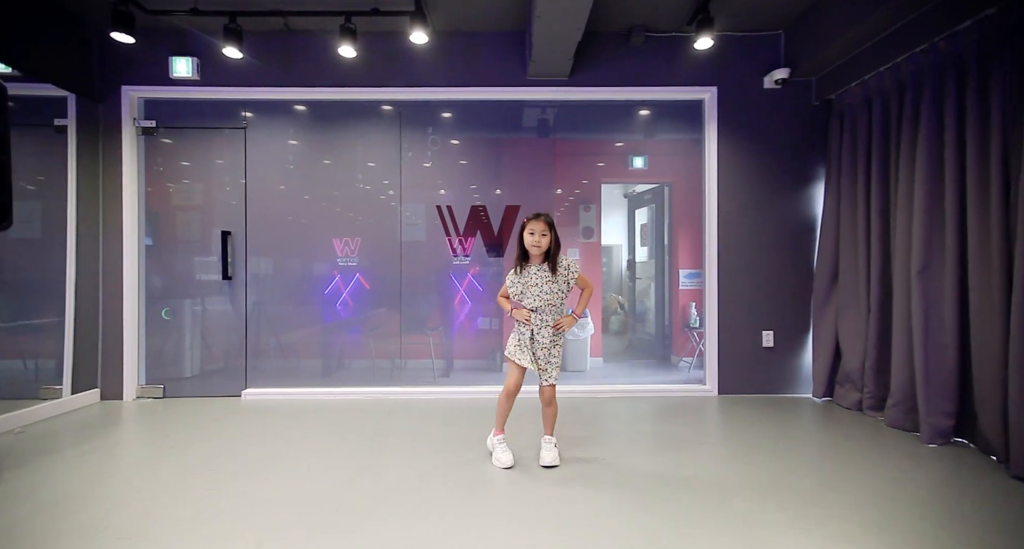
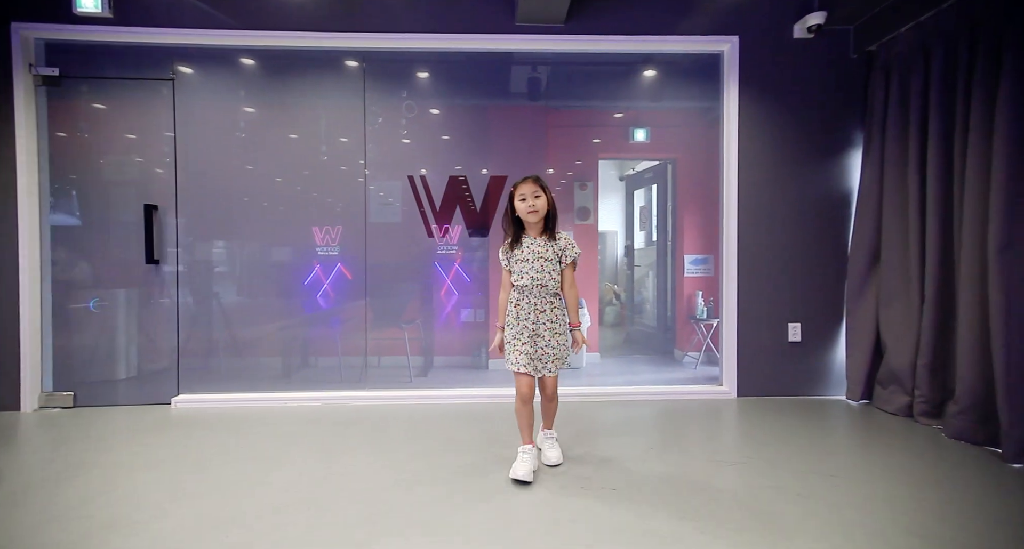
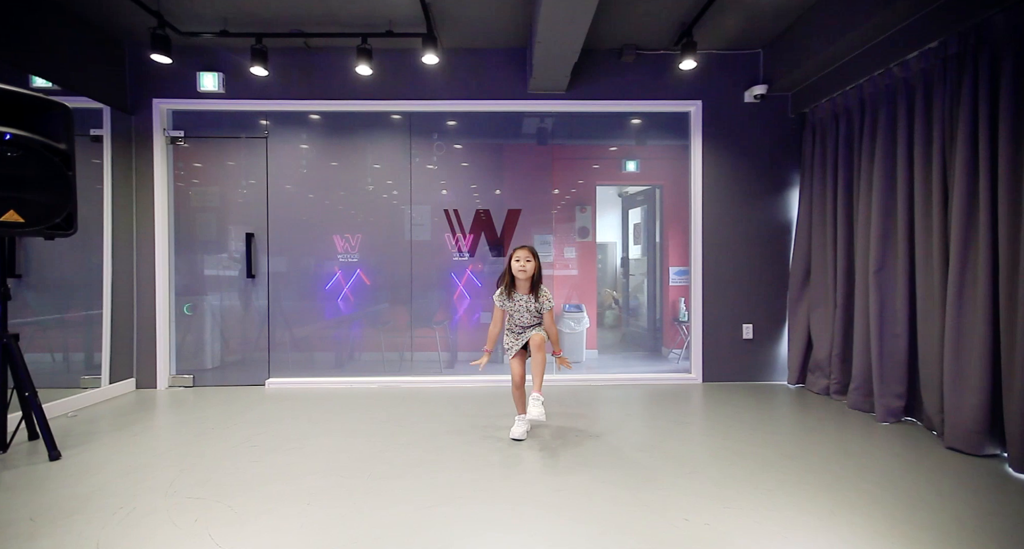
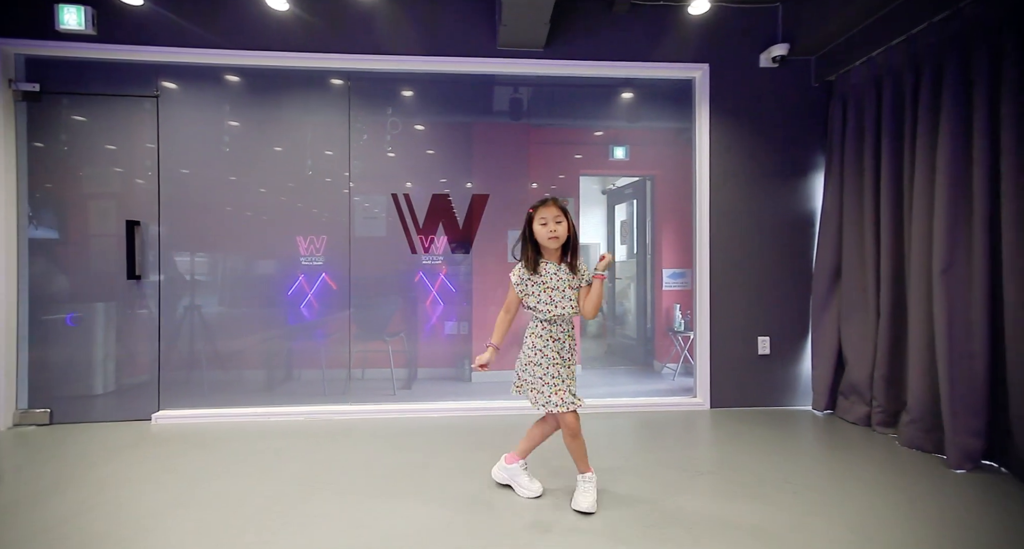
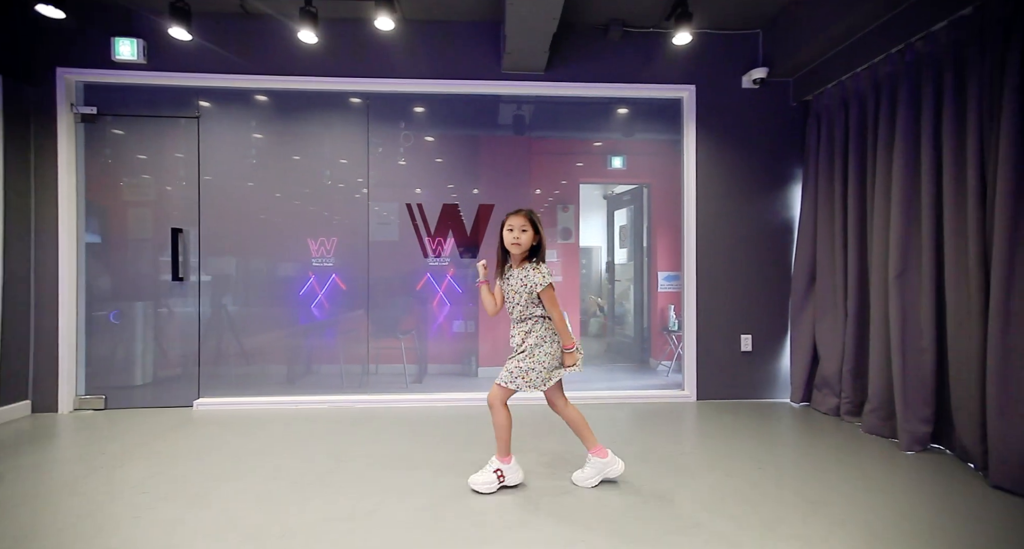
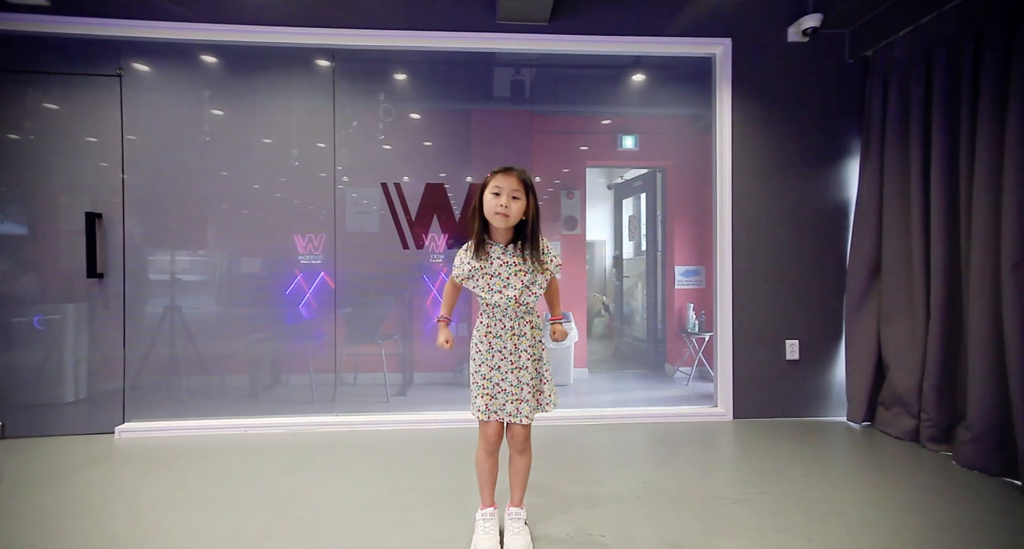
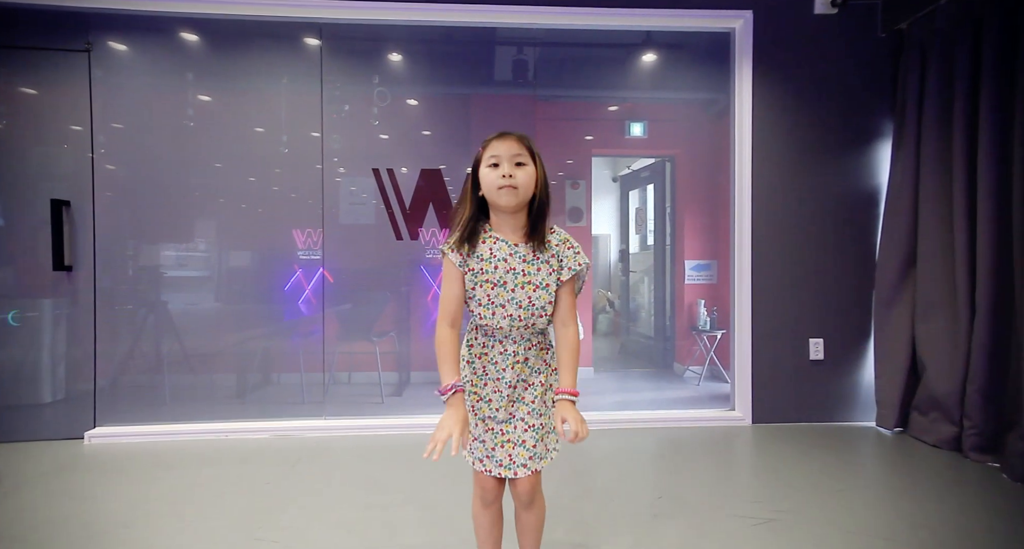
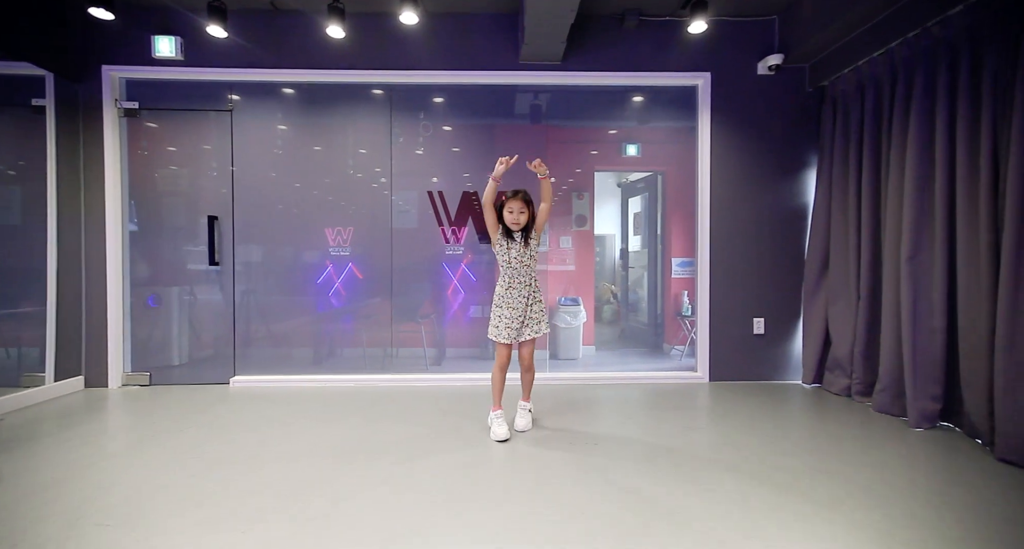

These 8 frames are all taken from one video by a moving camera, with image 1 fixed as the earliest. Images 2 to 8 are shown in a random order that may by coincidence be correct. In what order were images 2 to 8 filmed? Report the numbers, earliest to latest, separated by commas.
3, 8, 2, 7, 6, 4, 5
